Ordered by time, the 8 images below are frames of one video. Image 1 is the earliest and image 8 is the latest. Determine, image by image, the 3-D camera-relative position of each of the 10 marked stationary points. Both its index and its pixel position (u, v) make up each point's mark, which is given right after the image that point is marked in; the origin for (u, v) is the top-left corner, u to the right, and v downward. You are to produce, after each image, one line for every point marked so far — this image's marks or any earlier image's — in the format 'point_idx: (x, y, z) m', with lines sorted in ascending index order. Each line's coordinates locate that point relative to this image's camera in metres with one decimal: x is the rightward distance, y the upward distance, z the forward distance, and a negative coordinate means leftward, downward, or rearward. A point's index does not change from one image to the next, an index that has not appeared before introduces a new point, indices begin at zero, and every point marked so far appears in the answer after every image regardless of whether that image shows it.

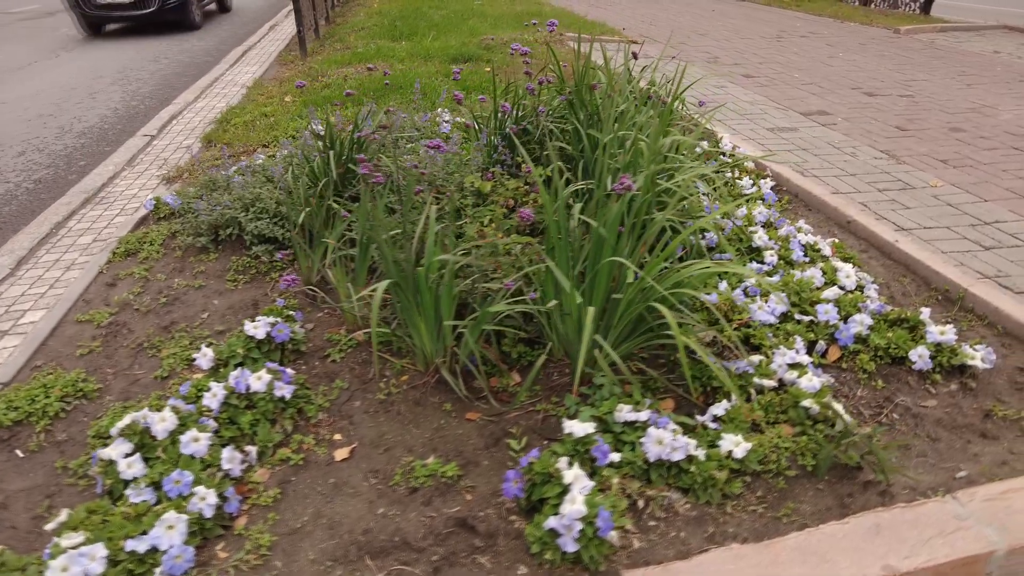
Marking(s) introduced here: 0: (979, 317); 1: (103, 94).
0: (+2.4, -0.1, +3.1) m
1: (-6.0, +2.9, +9.0) m
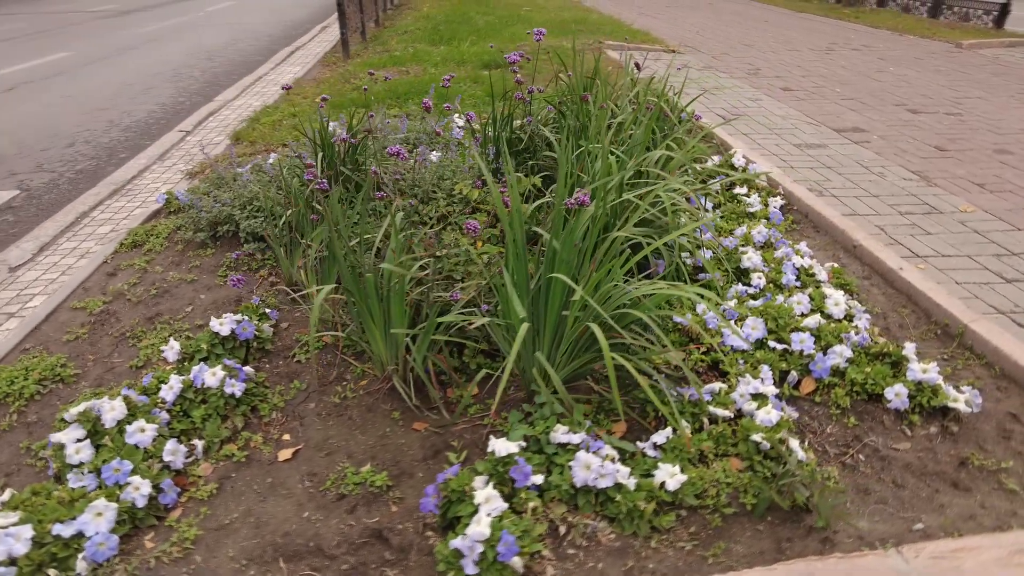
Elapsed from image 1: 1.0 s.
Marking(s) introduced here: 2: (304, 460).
0: (+2.2, -0.3, +2.9) m
1: (-5.5, +3.1, +9.5) m
2: (-0.8, -0.7, +2.5) m
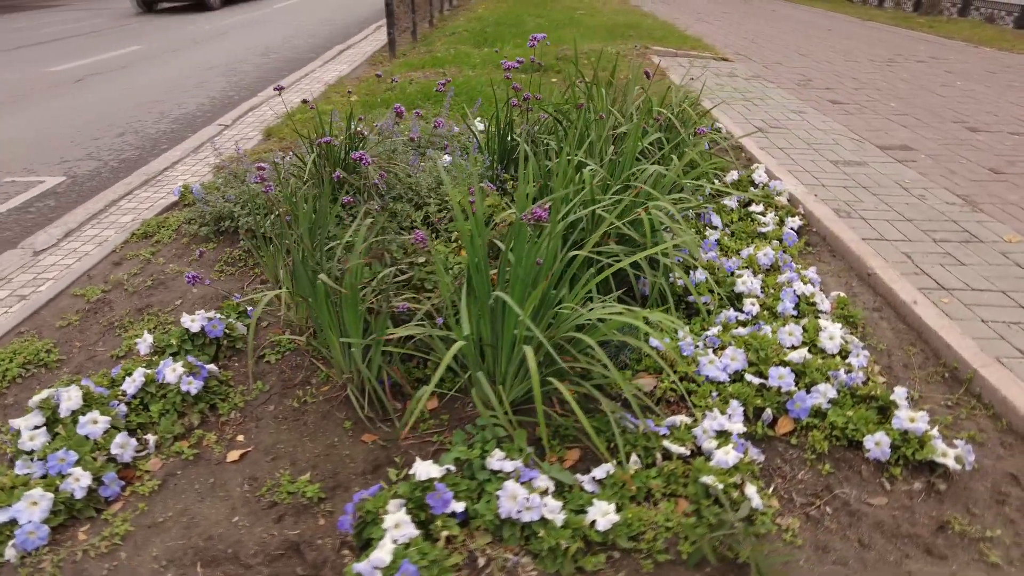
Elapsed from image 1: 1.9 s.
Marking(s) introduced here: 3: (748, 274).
0: (+2.0, -0.5, +2.6) m
1: (-4.8, +3.3, +9.9) m
2: (-1.1, -0.7, +2.5) m
3: (+1.3, +0.1, +3.3) m
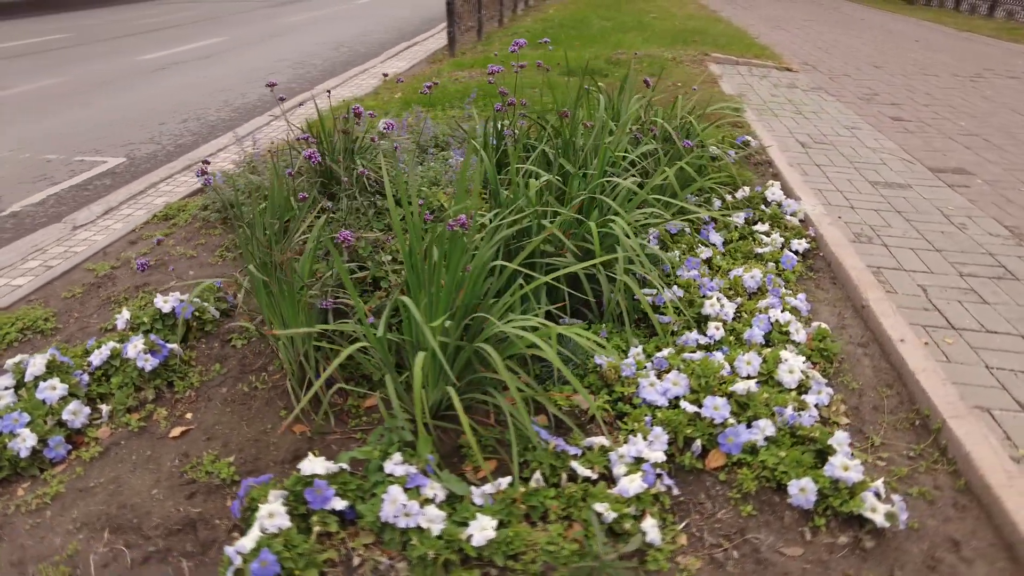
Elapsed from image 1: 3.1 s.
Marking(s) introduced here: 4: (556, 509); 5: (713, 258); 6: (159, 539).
0: (+1.7, -0.7, +2.4) m
1: (-4.0, +3.6, +10.4) m
2: (-1.4, -0.6, +2.6) m
3: (+1.1, 0.0, +3.2) m
4: (+0.1, -0.8, +2.1) m
5: (+1.2, +0.2, +3.7) m
6: (-1.2, -0.9, +2.1) m
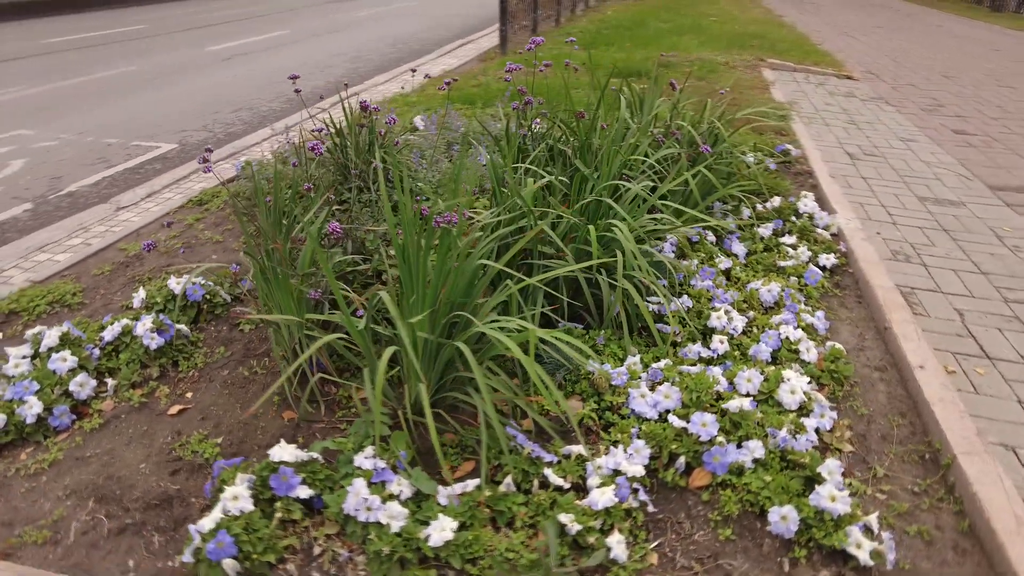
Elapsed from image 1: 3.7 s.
0: (+1.6, -0.8, +2.2) m
1: (-3.1, +3.7, +10.6) m
2: (-1.4, -0.6, +2.7) m
3: (+1.1, -0.1, +3.0) m
4: (0.0, -0.8, +2.1) m
5: (+1.3, +0.1, +3.6) m
6: (-1.3, -0.8, +2.2) m
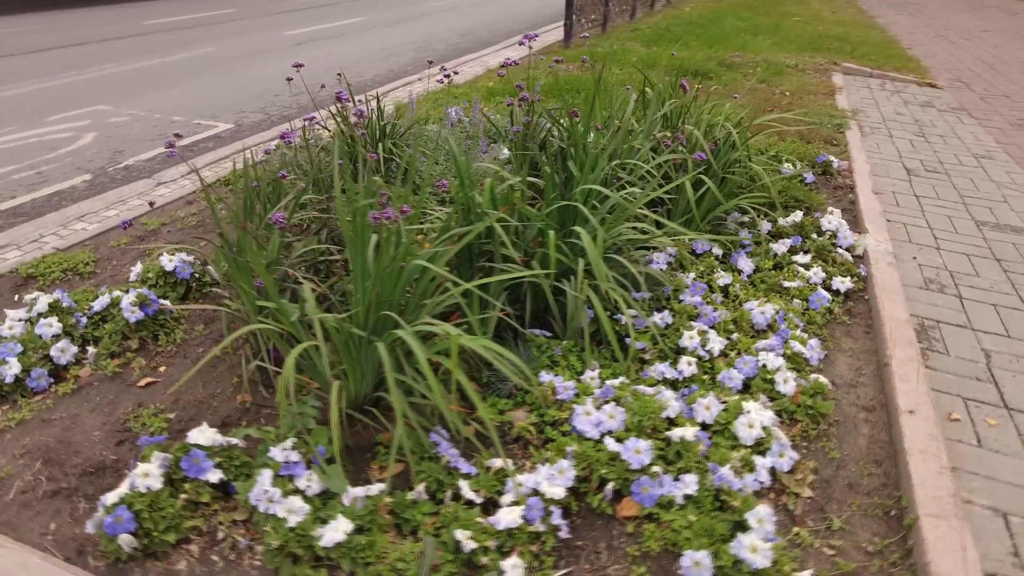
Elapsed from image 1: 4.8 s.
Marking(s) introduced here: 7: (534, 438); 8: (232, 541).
0: (+1.3, -0.9, +2.0) m
1: (-2.1, +4.0, +10.8) m
2: (-1.6, -0.5, +2.8) m
3: (+0.9, -0.2, +2.8) m
4: (-0.3, -0.8, +2.0) m
5: (+1.2, 0.0, +3.3) m
6: (-1.6, -0.7, +2.3) m
7: (+0.1, -0.6, +2.4) m
8: (-0.9, -0.8, +2.0) m
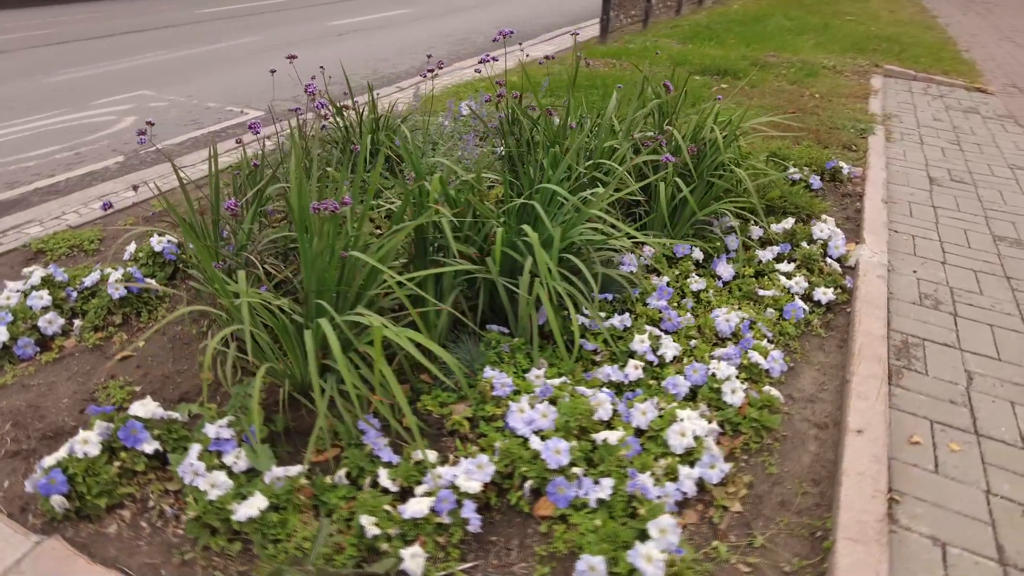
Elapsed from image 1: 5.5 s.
0: (+1.0, -0.9, +1.9) m
1: (-1.5, +4.2, +10.9) m
2: (-1.9, -0.4, +3.0) m
3: (+0.7, -0.2, +2.8) m
4: (-0.6, -0.7, +2.1) m
5: (+1.0, 0.0, +3.3) m
6: (-1.9, -0.6, +2.4) m
7: (-0.2, -0.6, +2.4) m
8: (-1.2, -0.8, +2.1) m
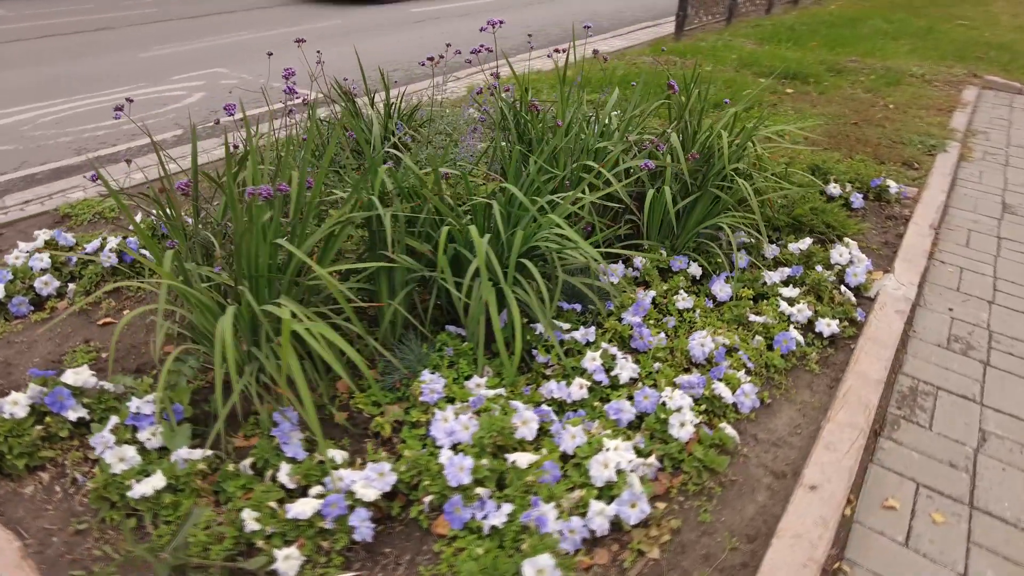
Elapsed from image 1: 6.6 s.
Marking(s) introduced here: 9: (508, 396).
0: (+0.6, -1.0, +1.7) m
1: (-0.2, +4.3, +10.9) m
2: (-2.0, -0.2, +3.1) m
3: (+0.5, -0.3, +2.6) m
4: (-0.9, -0.7, +2.0) m
5: (+0.9, -0.1, +3.0) m
6: (-2.2, -0.4, +2.6) m
7: (-0.5, -0.6, +2.3) m
8: (-1.5, -0.7, +2.2) m
9: (0.0, -0.4, +2.4) m
